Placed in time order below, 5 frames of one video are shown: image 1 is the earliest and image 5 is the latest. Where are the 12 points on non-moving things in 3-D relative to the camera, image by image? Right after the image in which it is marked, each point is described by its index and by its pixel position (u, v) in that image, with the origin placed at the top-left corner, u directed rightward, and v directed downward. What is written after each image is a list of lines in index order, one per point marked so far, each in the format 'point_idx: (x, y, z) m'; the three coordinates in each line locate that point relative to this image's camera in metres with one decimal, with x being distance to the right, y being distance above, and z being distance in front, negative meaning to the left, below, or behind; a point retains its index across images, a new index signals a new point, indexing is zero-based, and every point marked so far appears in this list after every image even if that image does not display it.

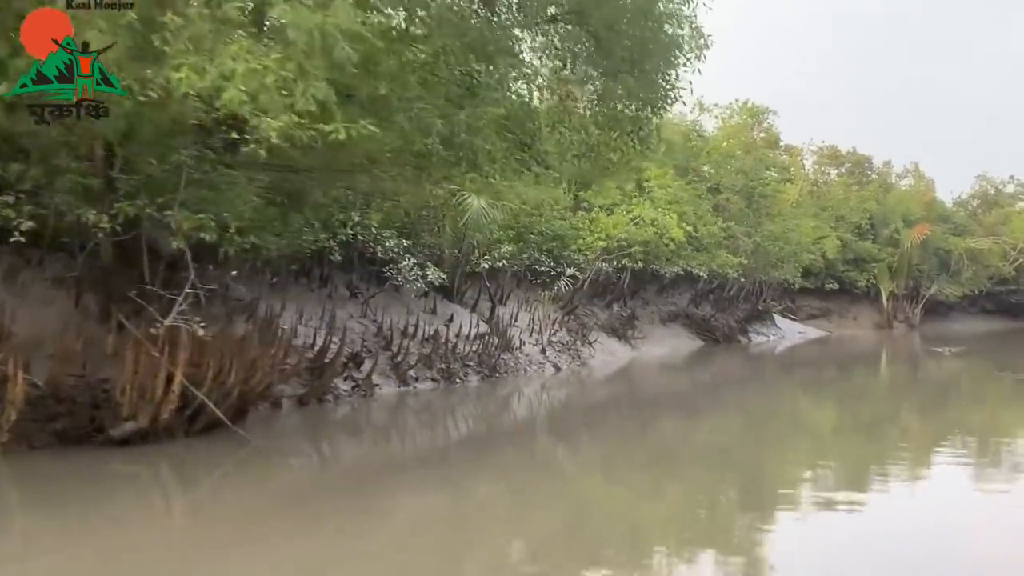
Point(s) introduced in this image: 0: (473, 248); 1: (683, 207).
0: (-0.5, +0.5, +14.2) m
1: (+2.8, +1.4, +19.7) m
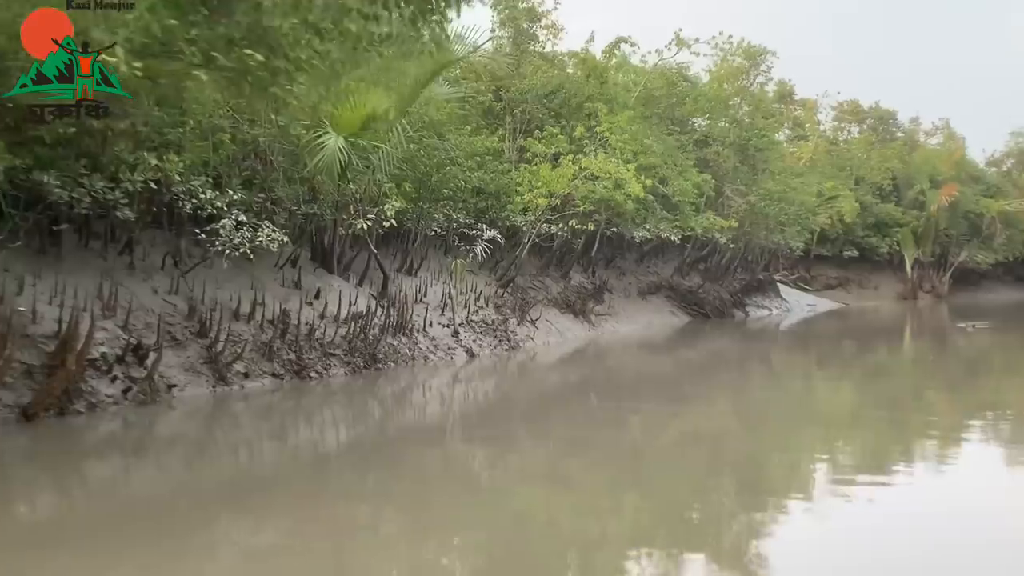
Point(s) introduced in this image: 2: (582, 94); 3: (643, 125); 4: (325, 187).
0: (-1.6, +0.8, +11.2) m
1: (+1.9, +1.9, +16.5) m
2: (+1.0, +2.8, +16.5) m
3: (+2.1, +2.6, +18.4) m
4: (-1.7, +0.9, +10.6) m
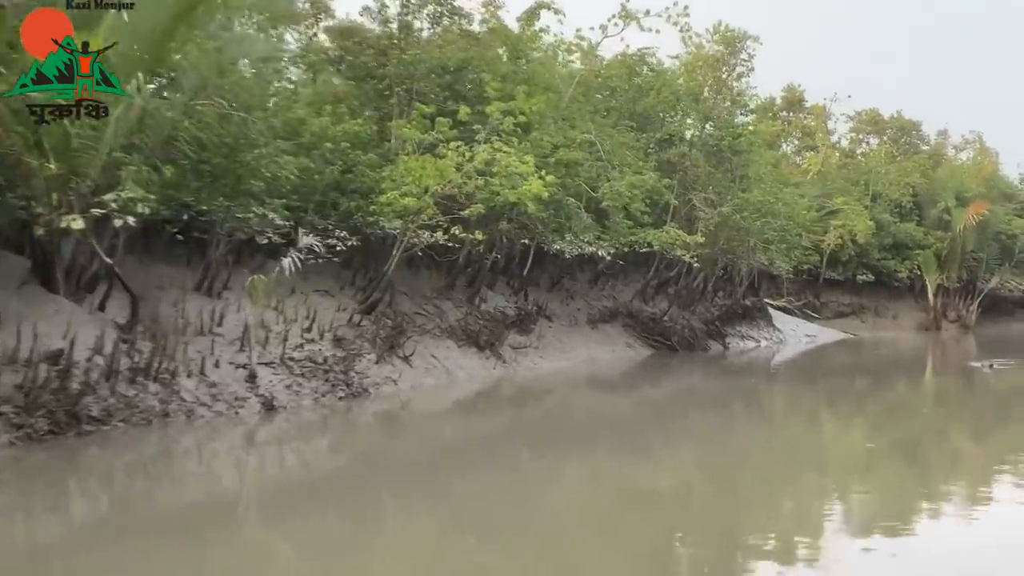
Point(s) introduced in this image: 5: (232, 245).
0: (-3.1, +0.6, +7.9) m
1: (+0.6, +1.6, +13.1) m
2: (-0.2, +2.5, +13.1) m
3: (+0.9, +2.3, +15.0) m
4: (-3.2, +0.8, +7.3) m
5: (-2.6, +0.4, +10.6) m
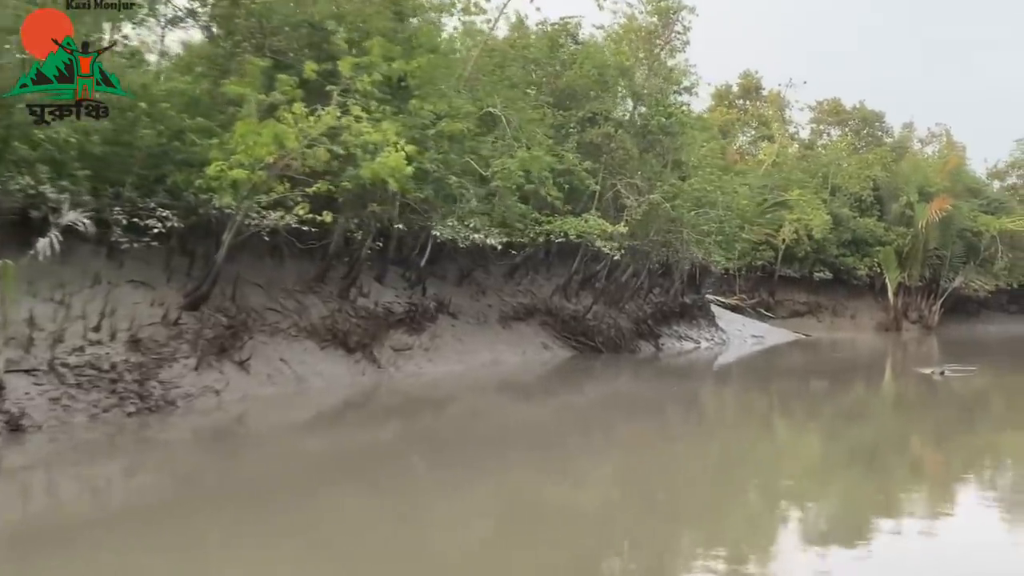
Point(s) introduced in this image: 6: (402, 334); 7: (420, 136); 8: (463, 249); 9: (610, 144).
0: (-4.2, +0.7, +6.0) m
1: (-0.6, +1.6, +11.3) m
2: (-1.5, +2.6, +11.3) m
3: (-0.4, +2.3, +13.2) m
4: (-4.3, +0.8, +5.4) m
5: (-3.8, +0.5, +8.7) m
6: (-1.2, -0.5, +12.7) m
7: (-0.8, +1.5, +11.1) m
8: (-0.7, +0.5, +15.3) m
9: (+1.4, +2.0, +16.1) m
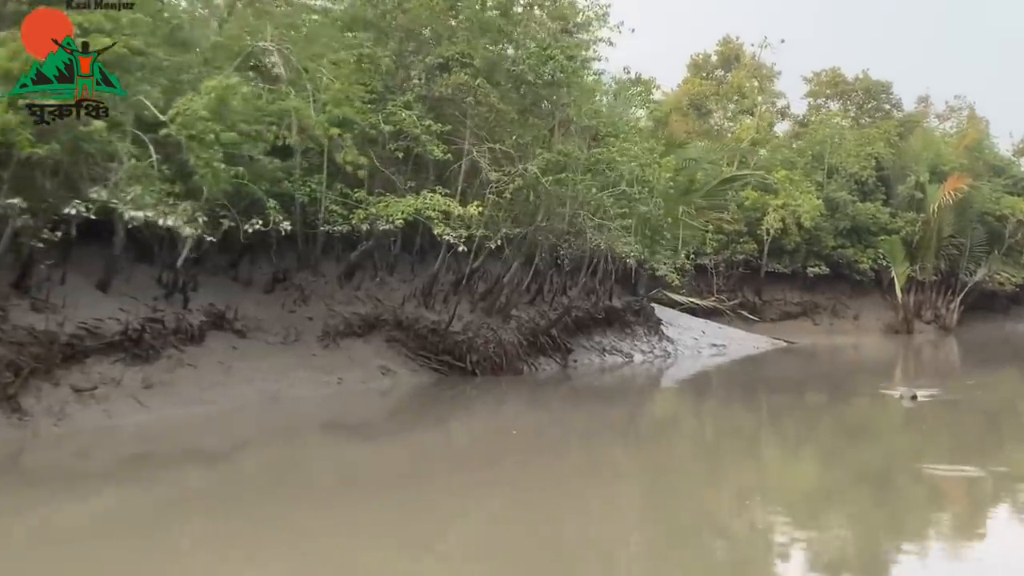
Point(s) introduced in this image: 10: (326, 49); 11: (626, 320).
0: (-6.3, +0.6, +2.2) m
1: (-2.6, +1.6, +7.4) m
2: (-3.4, +2.5, +7.4) m
3: (-2.2, +2.3, +9.3) m
4: (-6.4, +0.7, +1.7) m
5: (-5.8, +0.4, +4.9) m
6: (-3.0, -0.6, +8.8) m
7: (-2.8, +1.4, +7.2) m
8: (-2.5, +0.4, +11.4) m
9: (-0.4, +2.0, +12.2) m
10: (-1.7, +2.2, +10.4) m
11: (+1.8, -0.4, +16.3) m
